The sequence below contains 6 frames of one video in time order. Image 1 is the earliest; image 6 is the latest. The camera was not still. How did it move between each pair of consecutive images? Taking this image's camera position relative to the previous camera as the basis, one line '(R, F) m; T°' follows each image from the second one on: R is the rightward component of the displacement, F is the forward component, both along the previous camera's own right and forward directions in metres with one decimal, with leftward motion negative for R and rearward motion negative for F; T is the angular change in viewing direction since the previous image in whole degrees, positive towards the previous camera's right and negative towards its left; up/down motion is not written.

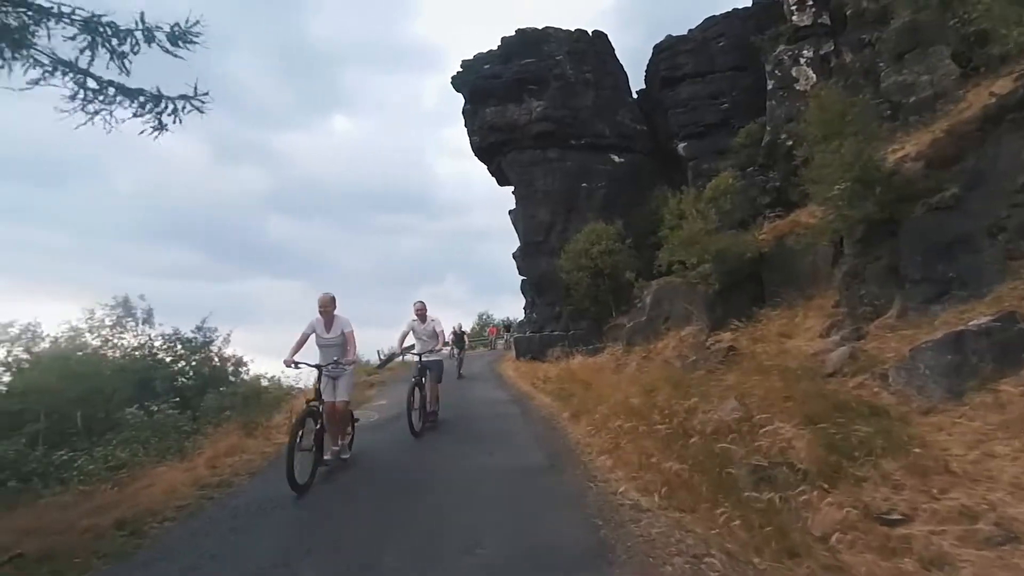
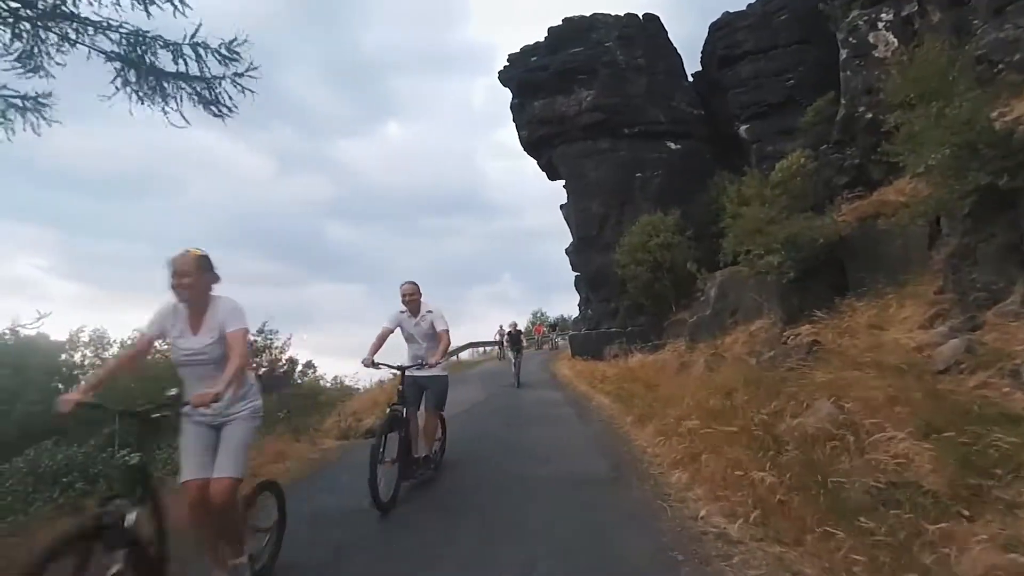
(0.0, +1.1) m; -4°
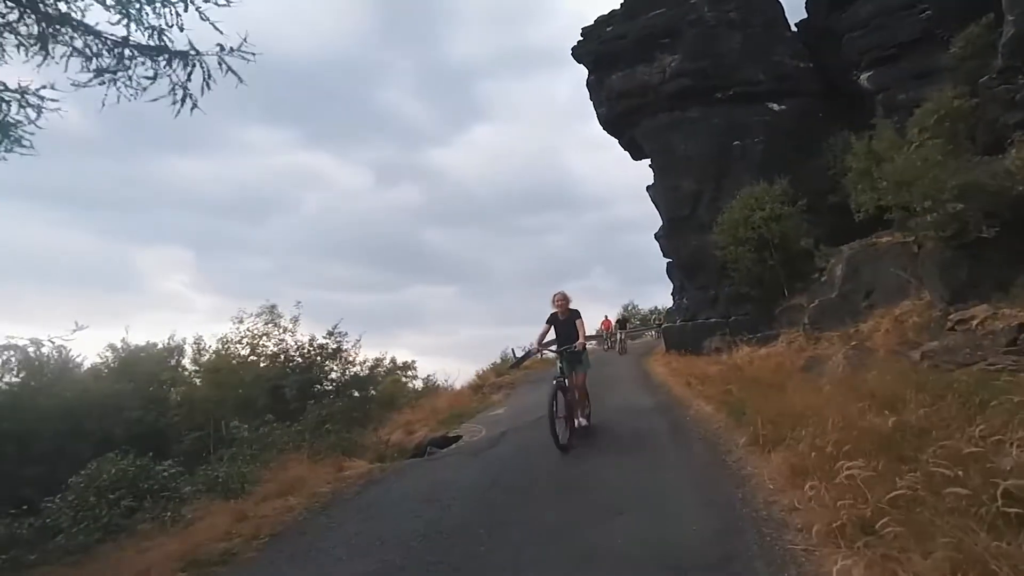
(+0.3, +2.9) m; -7°
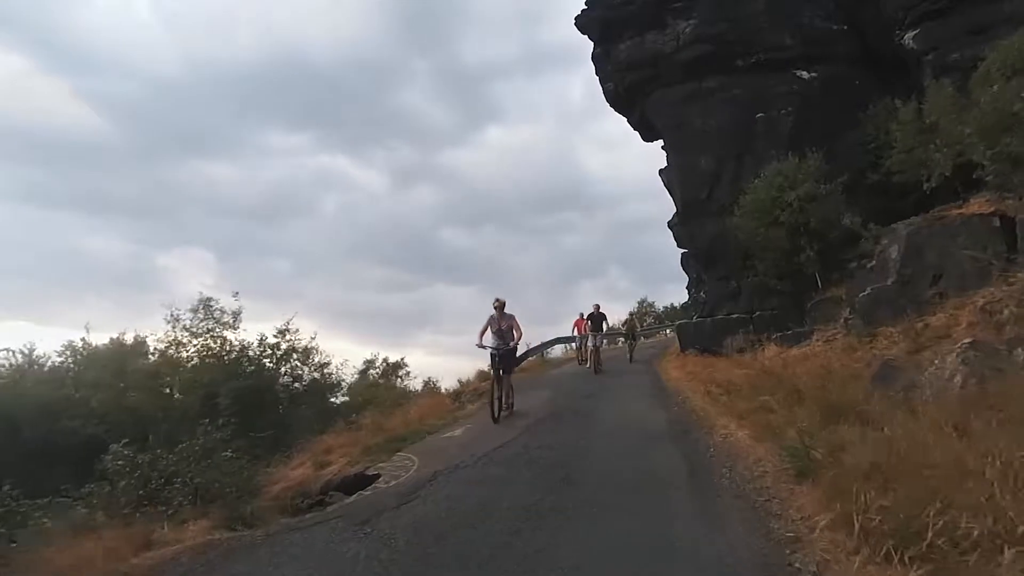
(+0.7, +3.4) m; -1°
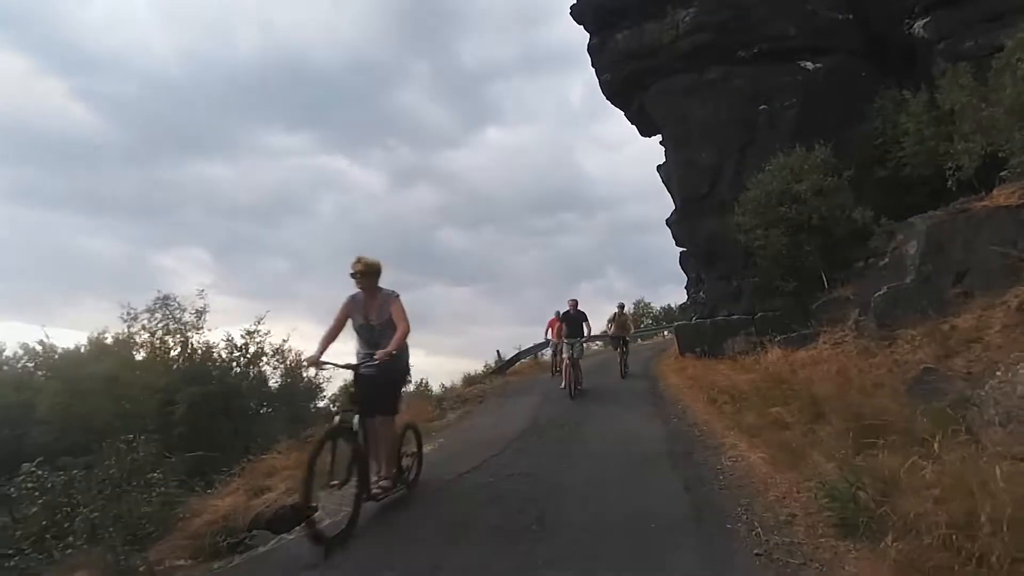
(+0.2, +1.3) m; 0°
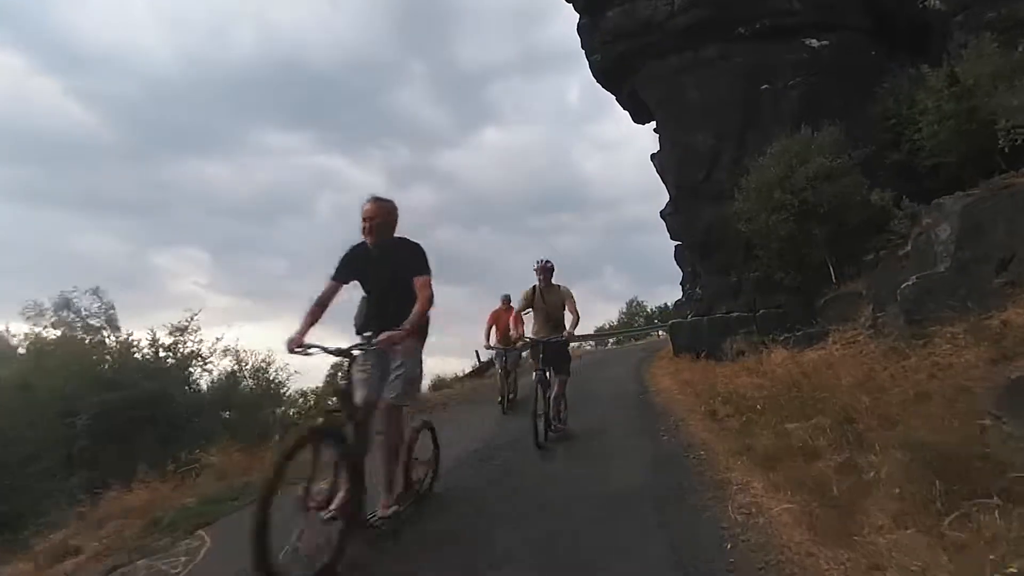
(+0.5, +2.1) m; 0°
